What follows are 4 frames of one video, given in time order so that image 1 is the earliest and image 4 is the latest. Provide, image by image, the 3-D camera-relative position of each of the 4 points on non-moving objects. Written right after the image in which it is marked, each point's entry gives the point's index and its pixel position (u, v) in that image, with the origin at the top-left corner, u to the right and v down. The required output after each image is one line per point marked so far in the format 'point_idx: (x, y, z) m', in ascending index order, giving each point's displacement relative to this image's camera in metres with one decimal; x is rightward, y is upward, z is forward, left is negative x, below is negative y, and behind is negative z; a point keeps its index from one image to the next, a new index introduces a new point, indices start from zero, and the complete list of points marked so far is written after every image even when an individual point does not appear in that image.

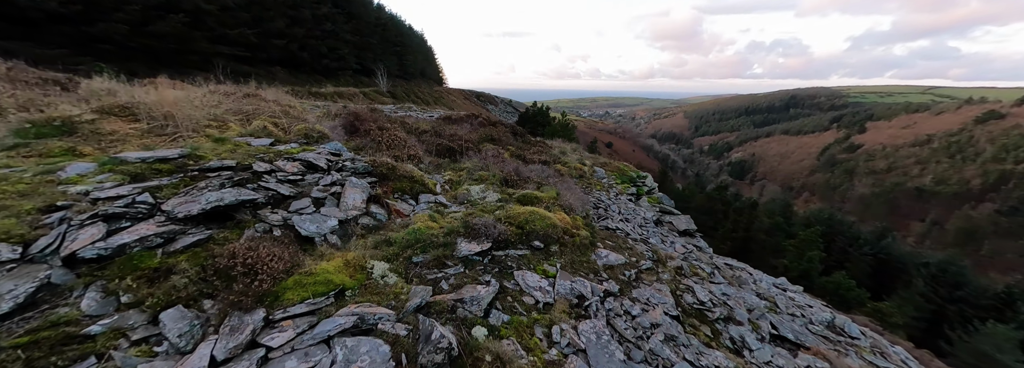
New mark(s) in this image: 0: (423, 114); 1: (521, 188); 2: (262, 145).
0: (-4.2, +3.1, +14.7) m
1: (+0.2, -0.1, +5.6) m
2: (-3.7, +0.6, +4.7) m
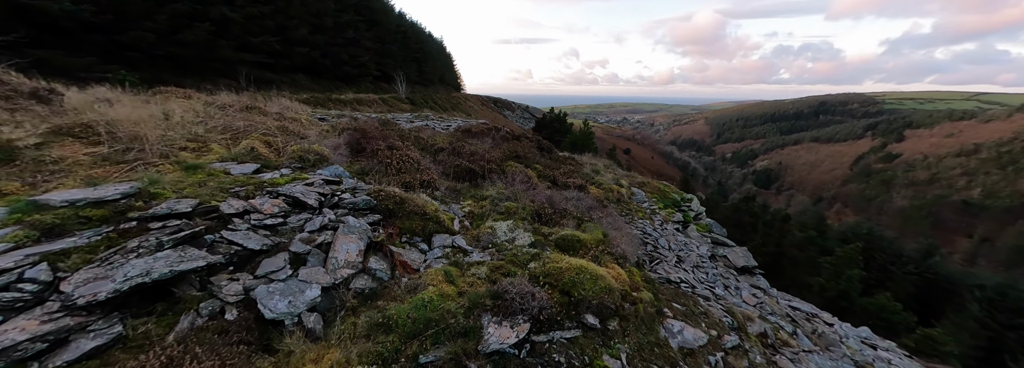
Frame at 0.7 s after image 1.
0: (-3.2, +2.5, +13.9) m
1: (+0.7, -0.6, +4.5) m
2: (-3.2, +0.1, +3.8) m
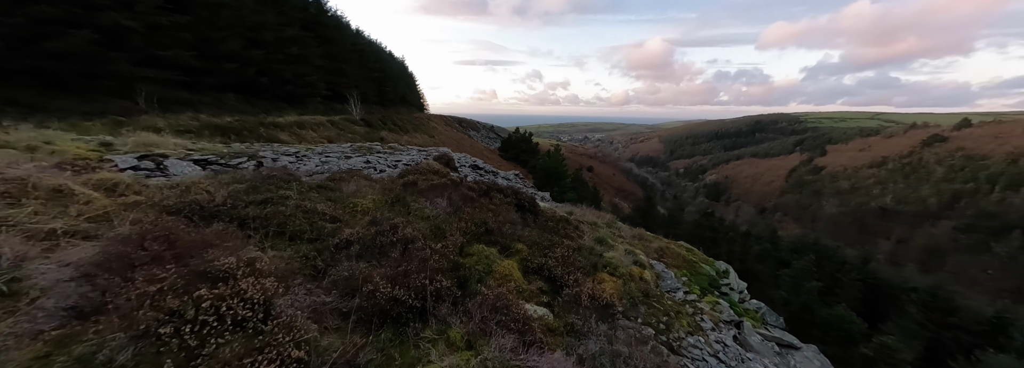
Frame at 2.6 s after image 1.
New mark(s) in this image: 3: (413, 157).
0: (-4.3, +0.7, +10.7) m
1: (+0.5, -1.8, +1.7) m
2: (-3.3, -1.1, +0.6) m
3: (-4.2, +1.2, +13.7) m
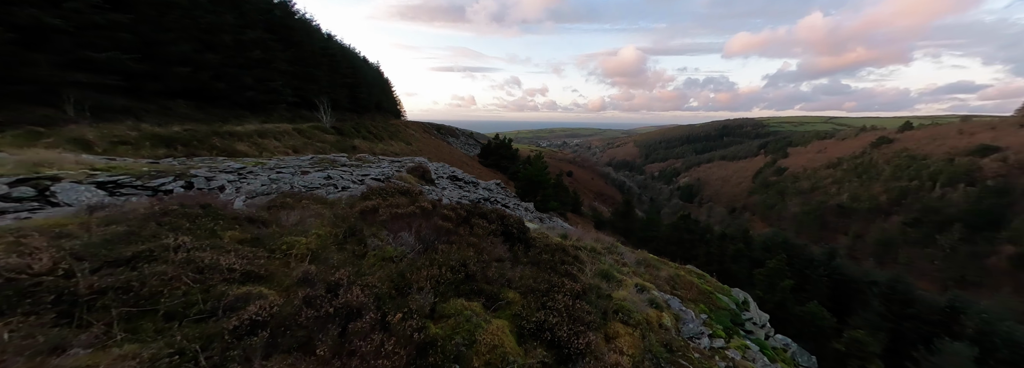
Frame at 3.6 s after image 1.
0: (-4.9, +0.1, +9.4) m
1: (+0.6, -2.1, +0.6) m
2: (-3.1, -1.4, -0.7) m
3: (-4.9, +0.6, +12.4) m
